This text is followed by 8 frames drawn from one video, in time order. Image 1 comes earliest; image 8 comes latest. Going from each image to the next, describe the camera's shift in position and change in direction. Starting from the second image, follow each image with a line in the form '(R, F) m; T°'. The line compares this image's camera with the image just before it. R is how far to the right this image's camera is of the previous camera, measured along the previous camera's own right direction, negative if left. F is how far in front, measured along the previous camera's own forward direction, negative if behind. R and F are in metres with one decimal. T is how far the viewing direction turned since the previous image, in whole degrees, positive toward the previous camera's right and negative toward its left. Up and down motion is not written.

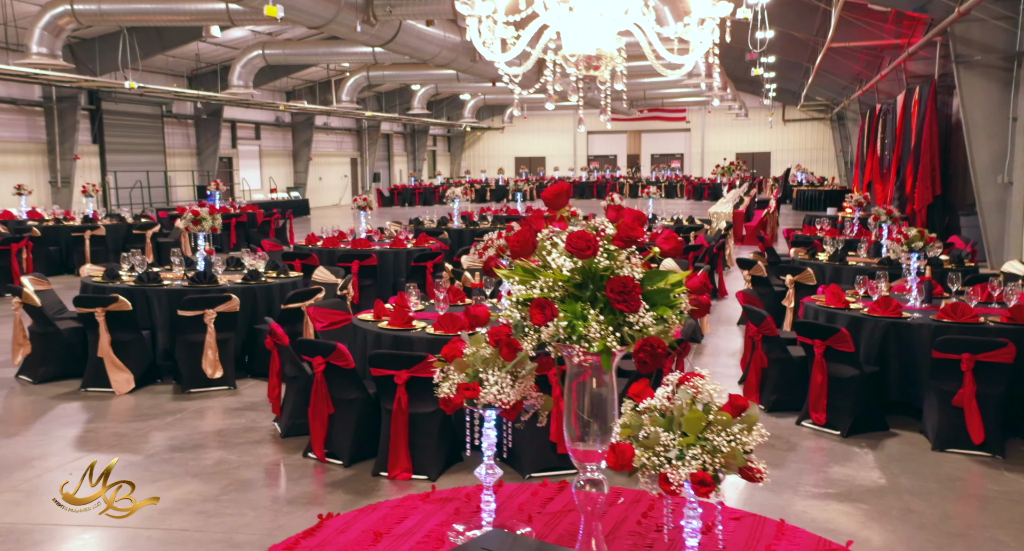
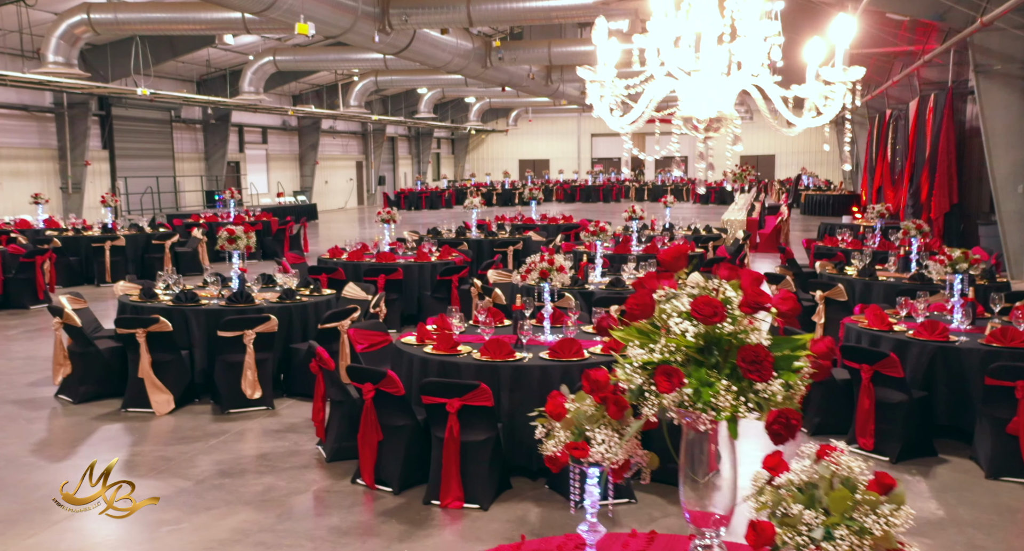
(-0.2, 0.0) m; 0°
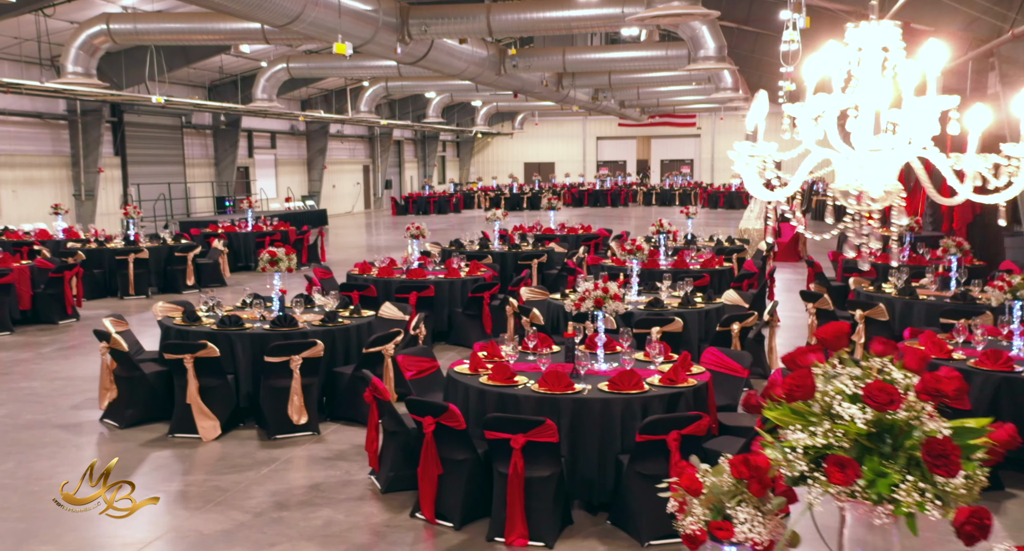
(-0.3, 0.0) m; 0°
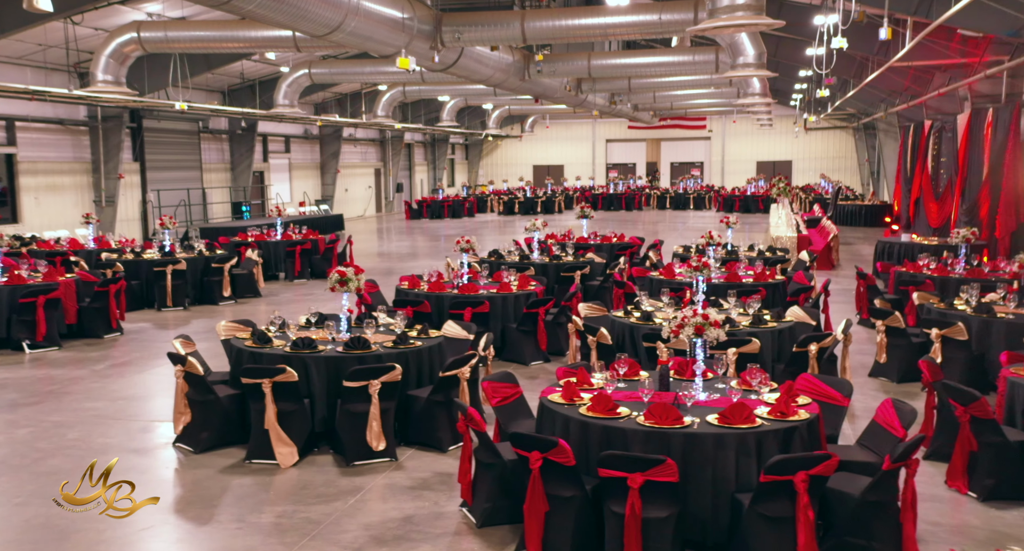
(-0.5, +0.1) m; -1°
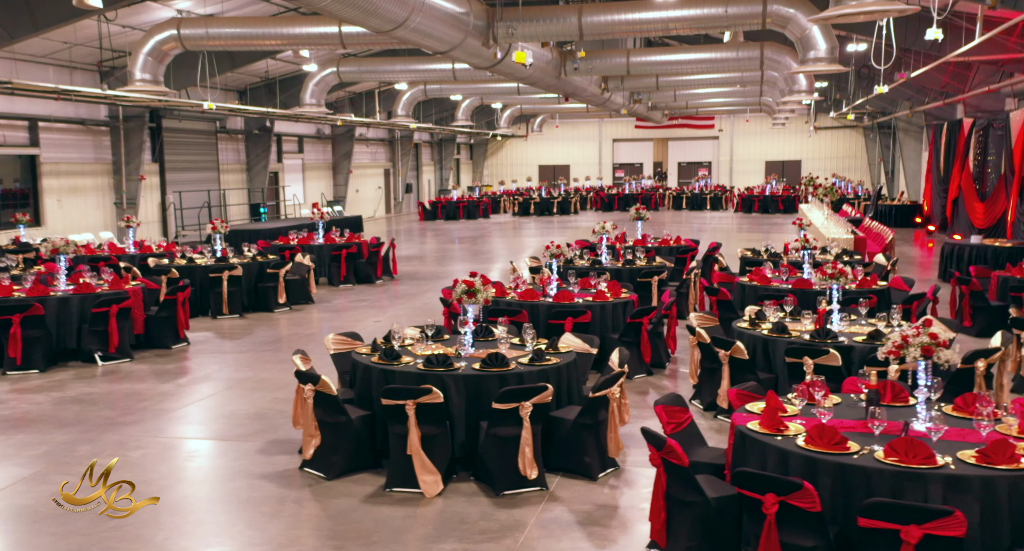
(-0.9, +0.5) m; 0°
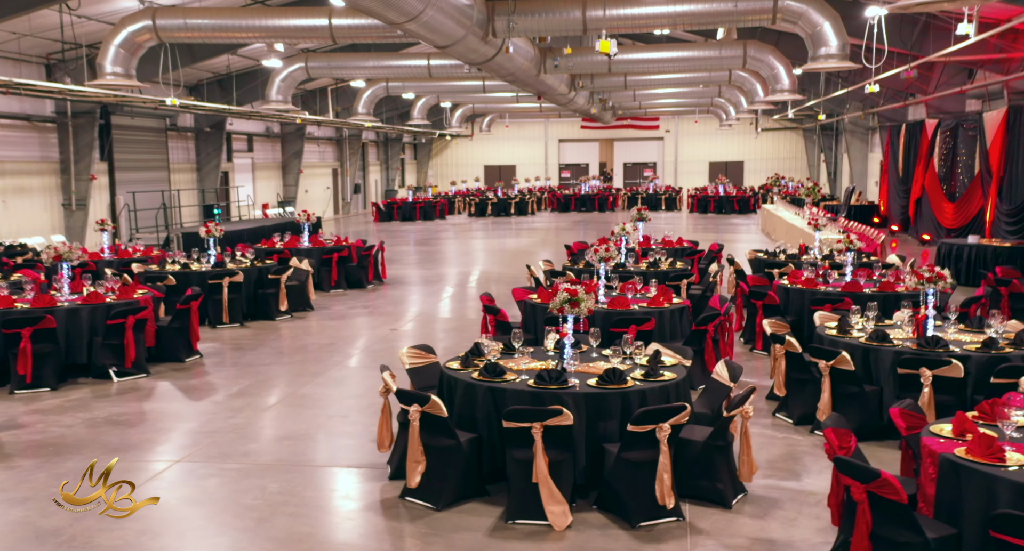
(-1.0, +0.5) m; +4°
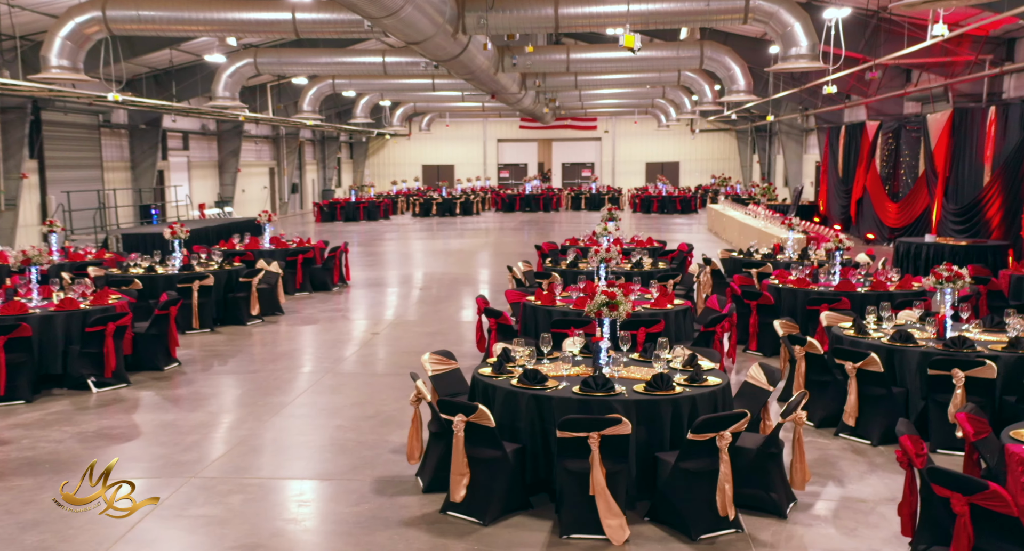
(-0.6, +0.3) m; +4°
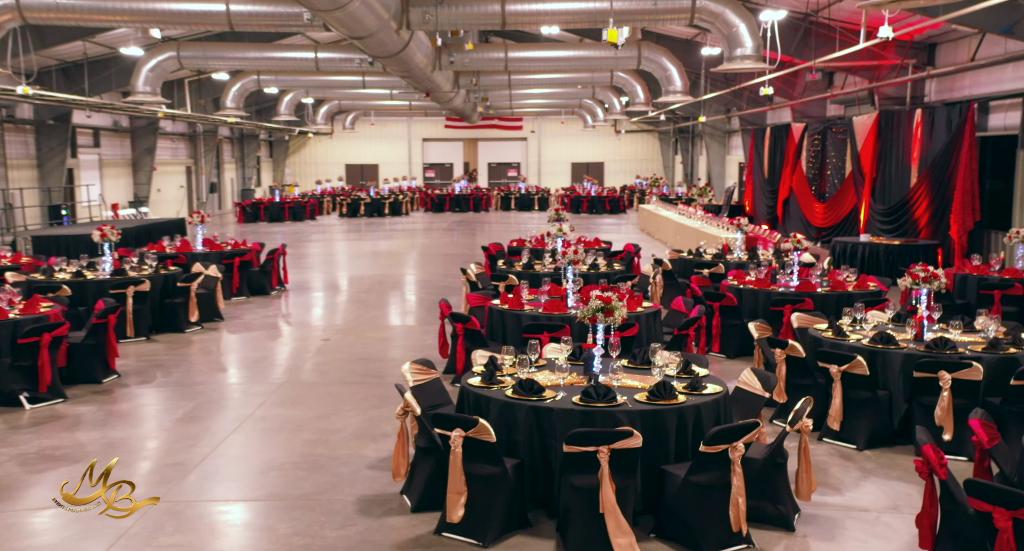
(-0.4, +0.3) m; +5°
